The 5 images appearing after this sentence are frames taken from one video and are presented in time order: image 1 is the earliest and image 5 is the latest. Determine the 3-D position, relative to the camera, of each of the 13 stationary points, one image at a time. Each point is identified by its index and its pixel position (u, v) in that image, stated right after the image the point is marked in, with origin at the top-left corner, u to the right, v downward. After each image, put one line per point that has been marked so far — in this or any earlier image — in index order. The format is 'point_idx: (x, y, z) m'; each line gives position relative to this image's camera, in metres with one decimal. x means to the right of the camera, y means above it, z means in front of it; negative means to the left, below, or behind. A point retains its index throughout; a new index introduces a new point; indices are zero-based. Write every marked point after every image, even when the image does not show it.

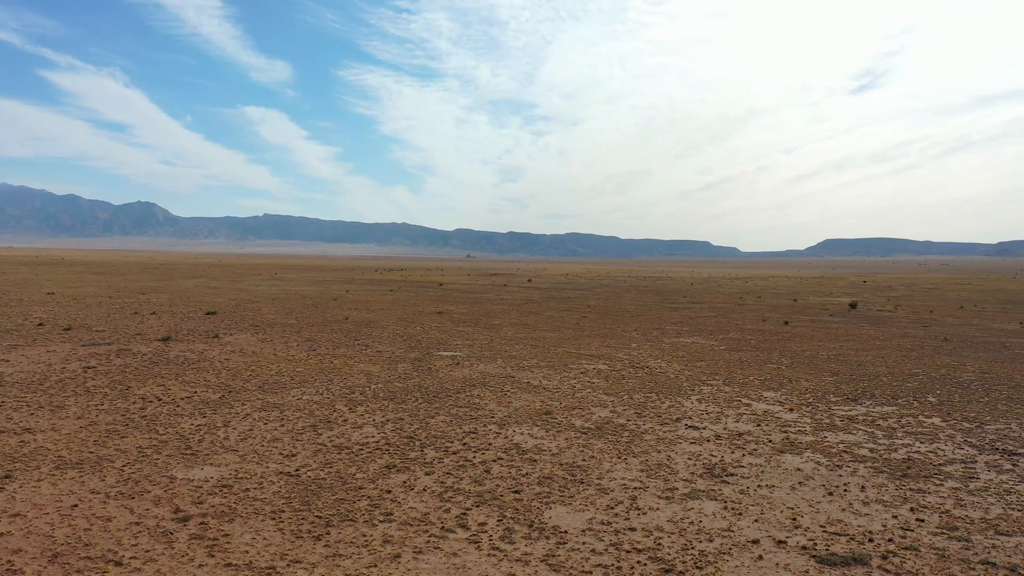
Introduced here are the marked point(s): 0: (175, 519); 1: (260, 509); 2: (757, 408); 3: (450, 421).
0: (-3.5, -2.4, +6.1) m
1: (-2.7, -2.4, +6.5) m
2: (+6.1, -3.0, +14.7) m
3: (-1.2, -2.6, +11.7) m
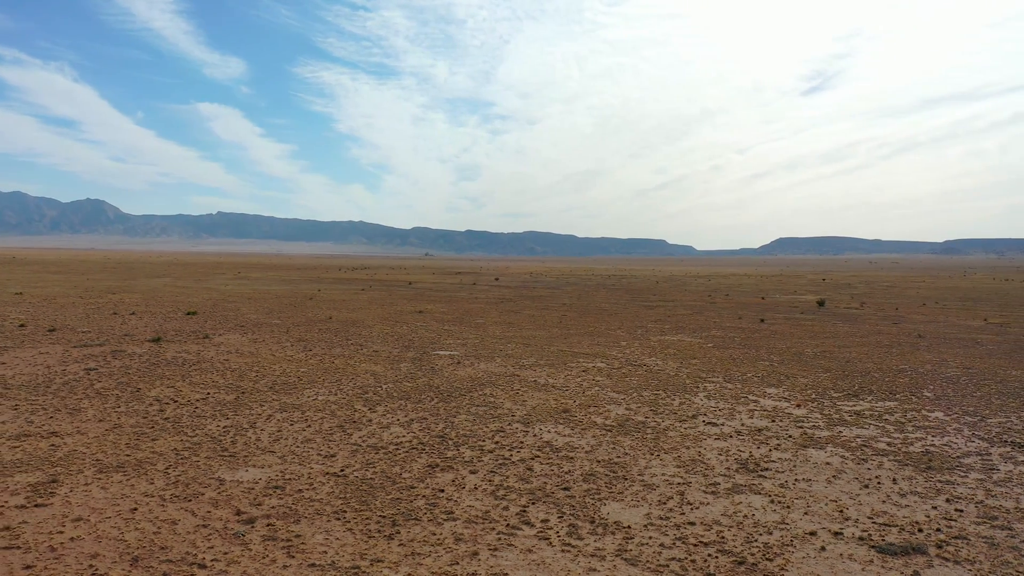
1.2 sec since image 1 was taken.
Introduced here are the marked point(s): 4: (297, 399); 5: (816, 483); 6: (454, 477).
0: (-2.8, -2.4, +6.1) m
1: (-2.1, -2.4, +6.5) m
2: (+6.4, -2.9, +15.0) m
3: (-0.7, -2.6, +11.7) m
4: (-4.8, -2.5, +13.3) m
5: (+4.2, -2.7, +8.2) m
6: (-0.8, -2.5, +7.9) m
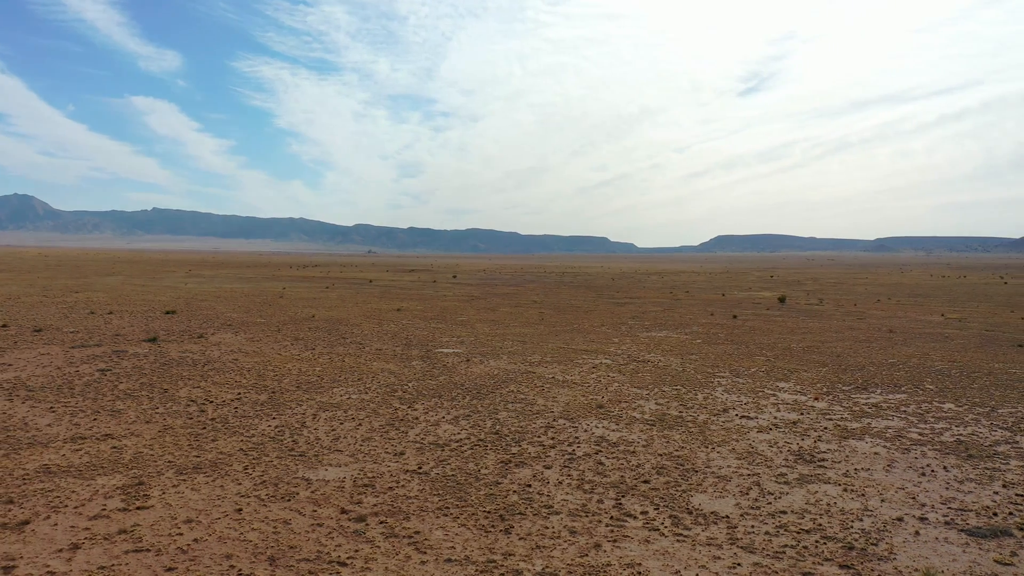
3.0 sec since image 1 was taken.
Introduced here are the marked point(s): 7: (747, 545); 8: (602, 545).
0: (-1.6, -2.4, +6.1) m
1: (-1.0, -2.4, +6.5) m
2: (+7.1, -2.9, +15.5) m
3: (+0.2, -2.6, +11.8) m
4: (-4.0, -2.4, +13.2) m
5: (+5.2, -2.7, +8.6) m
6: (+0.3, -2.5, +8.0) m
7: (+2.3, -2.5, +5.8) m
8: (+0.9, -2.5, +5.7) m
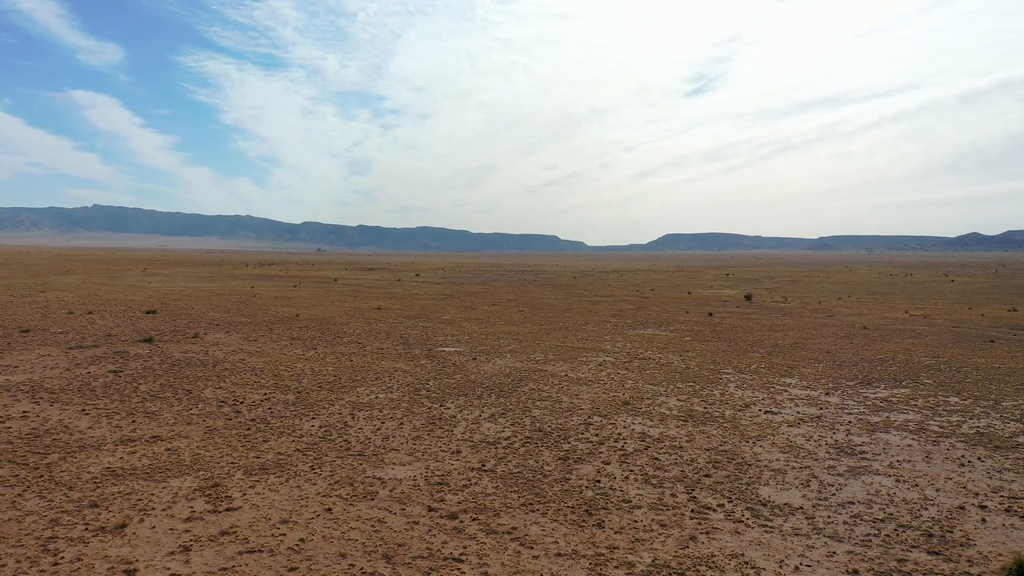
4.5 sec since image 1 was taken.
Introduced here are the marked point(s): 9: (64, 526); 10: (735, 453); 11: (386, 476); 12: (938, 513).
0: (-0.7, -2.4, +6.1) m
1: (0.0, -2.4, +6.6) m
2: (+7.7, -2.8, +15.9) m
3: (+0.9, -2.5, +11.9) m
4: (-3.4, -2.4, +13.1) m
5: (+6.1, -2.6, +8.9) m
6: (+1.1, -2.5, +8.1) m
7: (+3.2, -2.5, +6.0) m
8: (+1.8, -2.4, +5.8) m
9: (-4.2, -2.2, +5.5) m
10: (+3.5, -2.6, +9.2) m
11: (-1.6, -2.4, +7.4) m
12: (+4.8, -2.5, +6.7) m
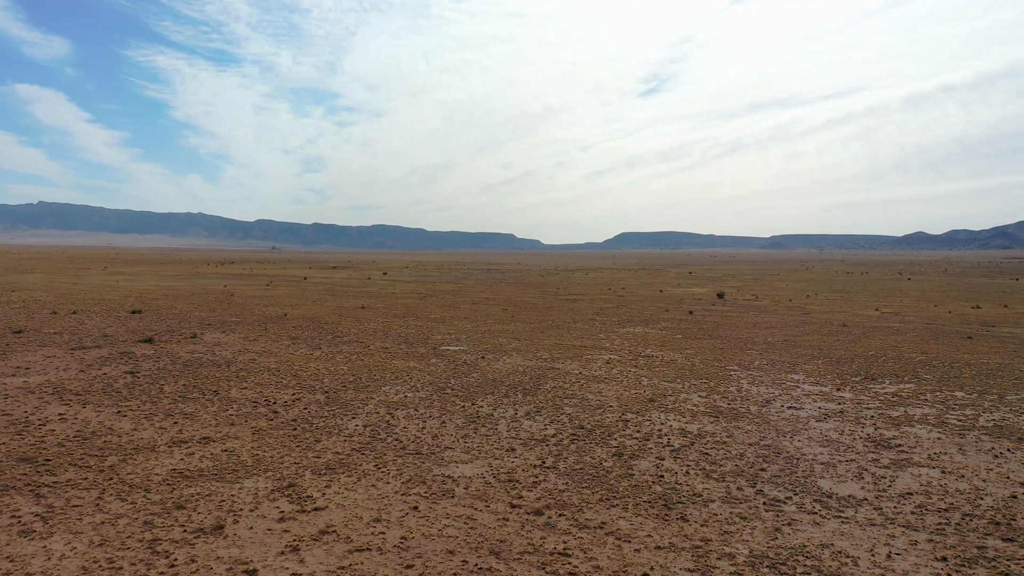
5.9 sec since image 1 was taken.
0: (+0.2, -2.4, +6.2) m
1: (+0.8, -2.4, +6.7) m
2: (+8.2, -2.8, +16.2) m
3: (+1.5, -2.5, +12.1) m
4: (-2.7, -2.4, +13.1) m
5: (+6.9, -2.6, +9.2) m
6: (+1.9, -2.5, +8.3) m
7: (+4.1, -2.5, +6.2) m
8: (+2.7, -2.4, +6.0) m
9: (-3.3, -2.2, +5.5) m
10: (+4.2, -2.5, +9.5) m
11: (-0.8, -2.3, +7.5) m
12: (+5.7, -2.5, +7.0) m
